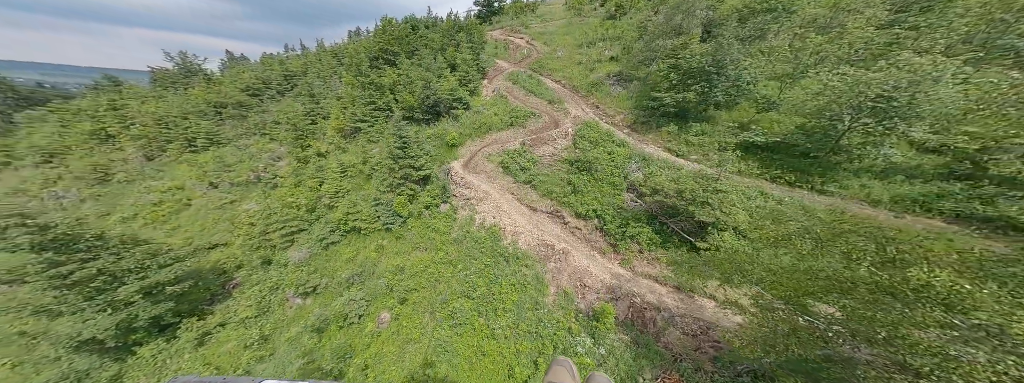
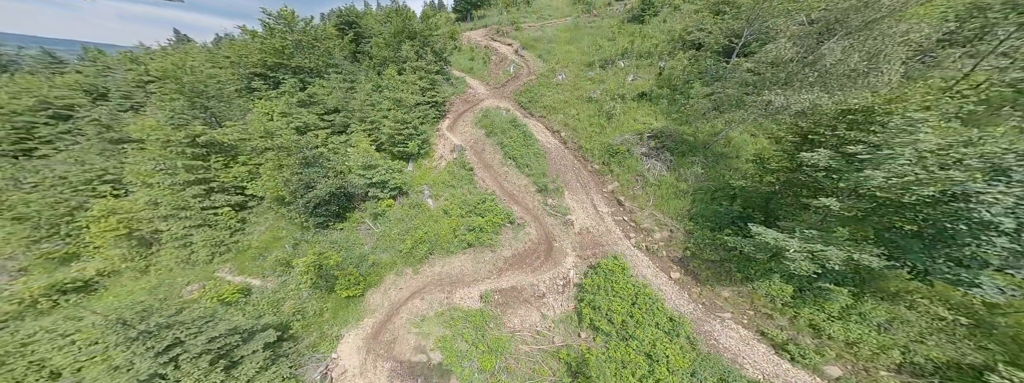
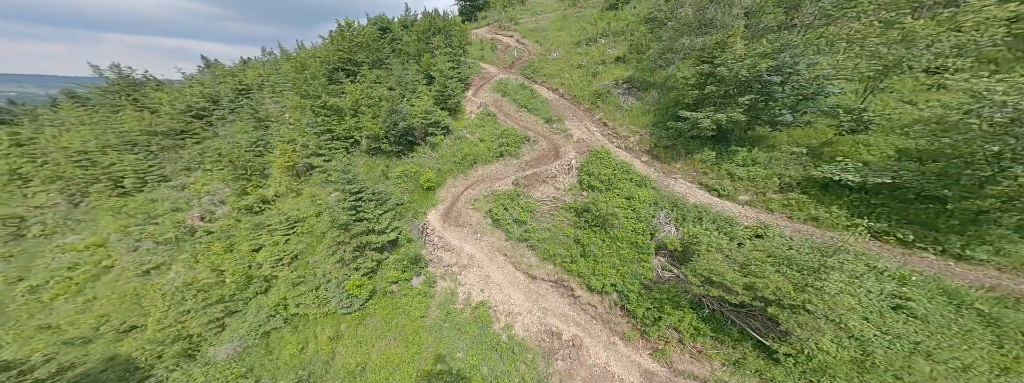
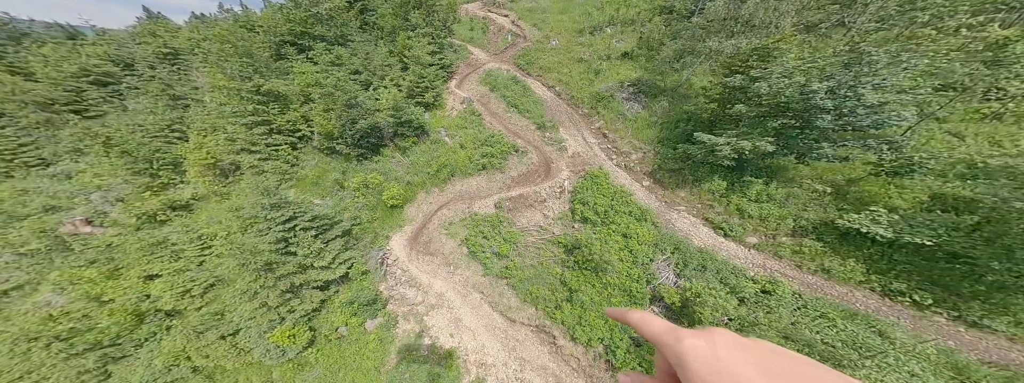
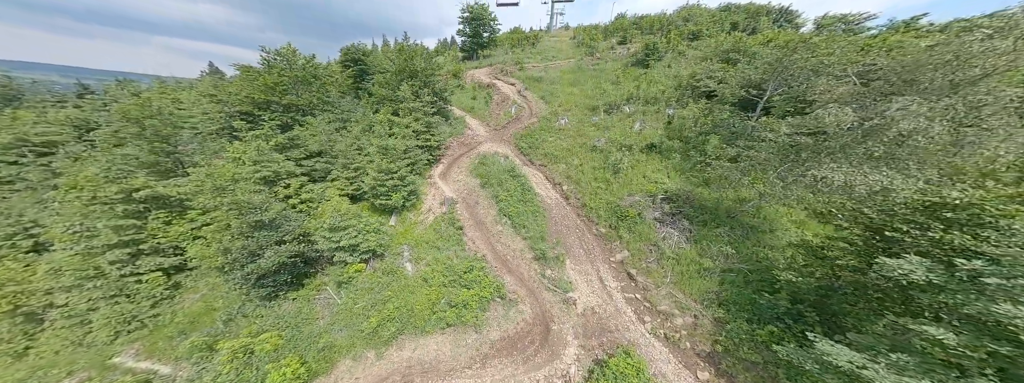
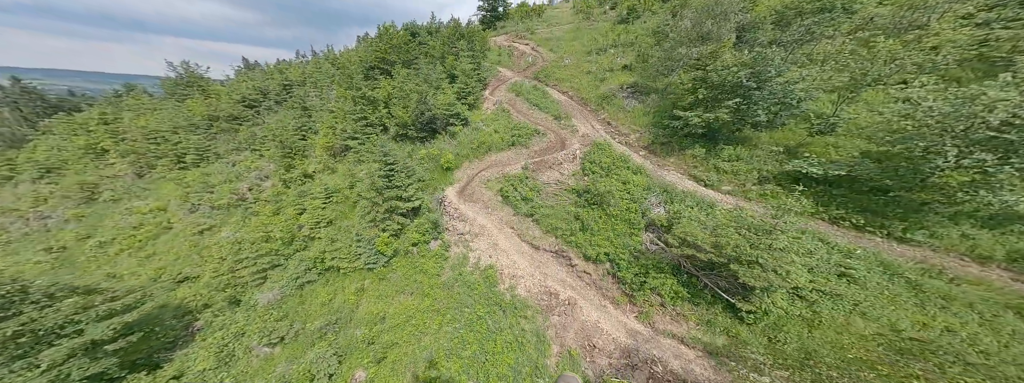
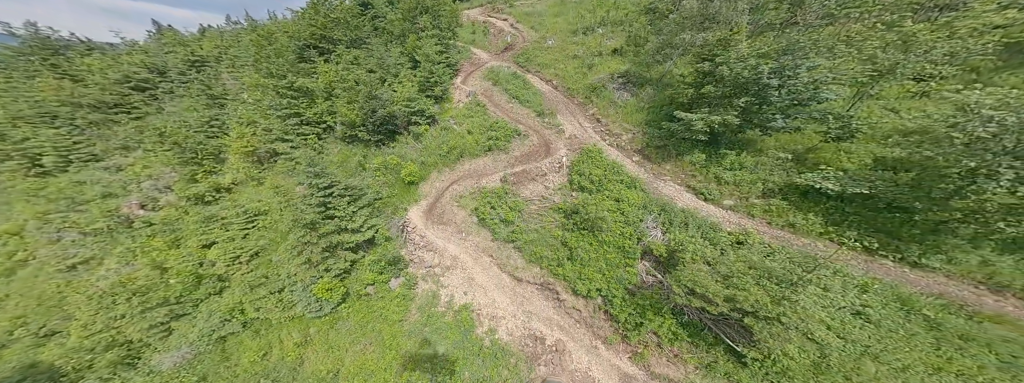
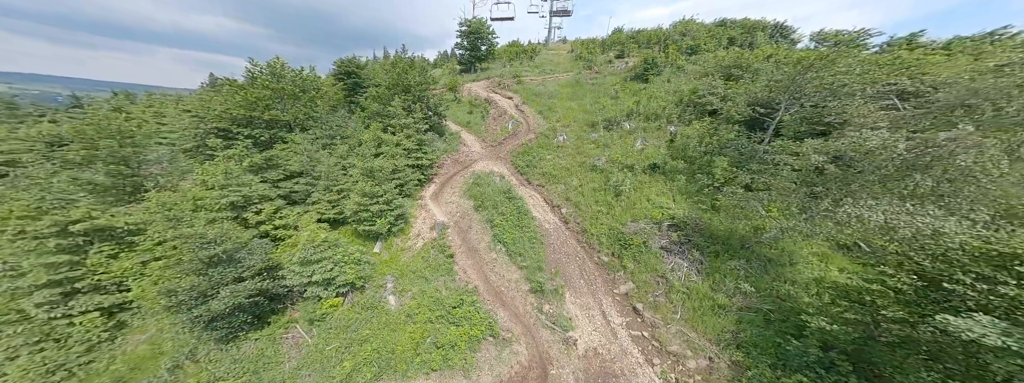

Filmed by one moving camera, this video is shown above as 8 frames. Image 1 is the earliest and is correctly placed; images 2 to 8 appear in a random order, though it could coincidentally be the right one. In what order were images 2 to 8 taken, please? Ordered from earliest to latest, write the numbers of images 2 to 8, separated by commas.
6, 3, 7, 4, 2, 5, 8
